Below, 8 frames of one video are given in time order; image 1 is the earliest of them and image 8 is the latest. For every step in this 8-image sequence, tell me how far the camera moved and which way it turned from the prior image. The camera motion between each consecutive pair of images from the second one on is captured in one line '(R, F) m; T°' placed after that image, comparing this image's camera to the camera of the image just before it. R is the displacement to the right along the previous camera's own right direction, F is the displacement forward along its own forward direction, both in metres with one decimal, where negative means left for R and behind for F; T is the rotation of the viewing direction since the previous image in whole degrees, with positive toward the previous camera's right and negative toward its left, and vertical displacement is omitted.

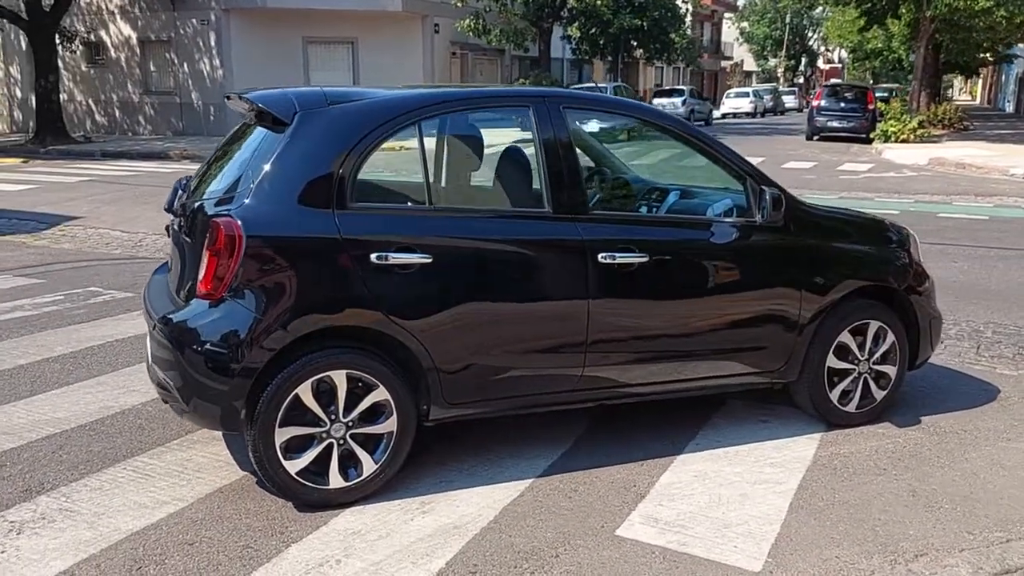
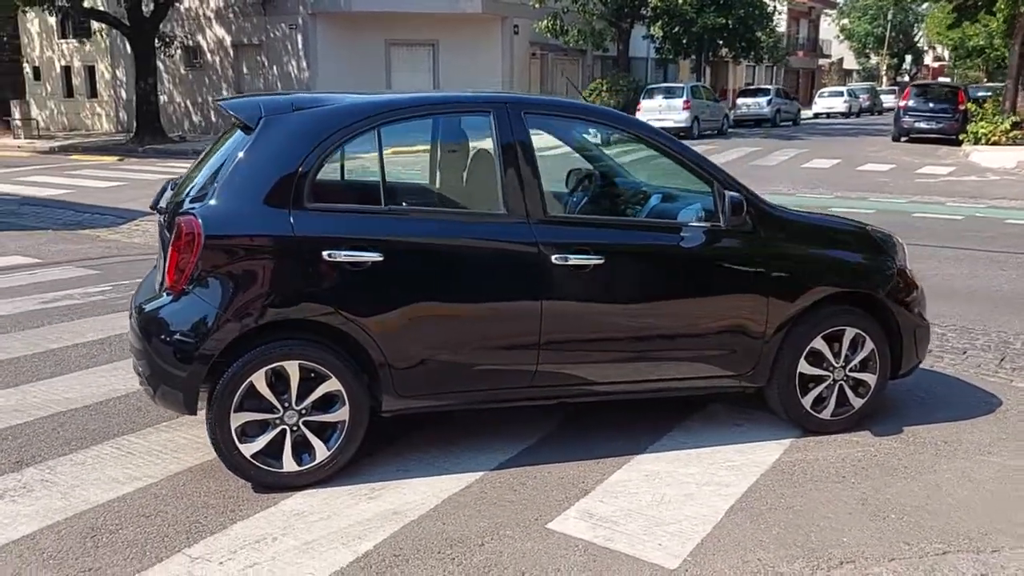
(+0.6, -0.1) m; -6°
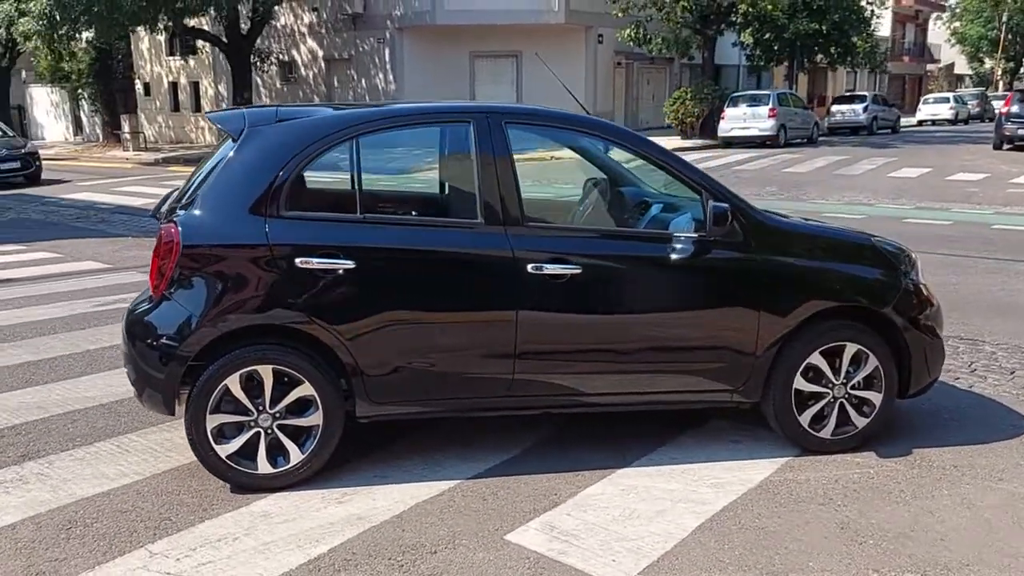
(+0.6, 0.0) m; -6°
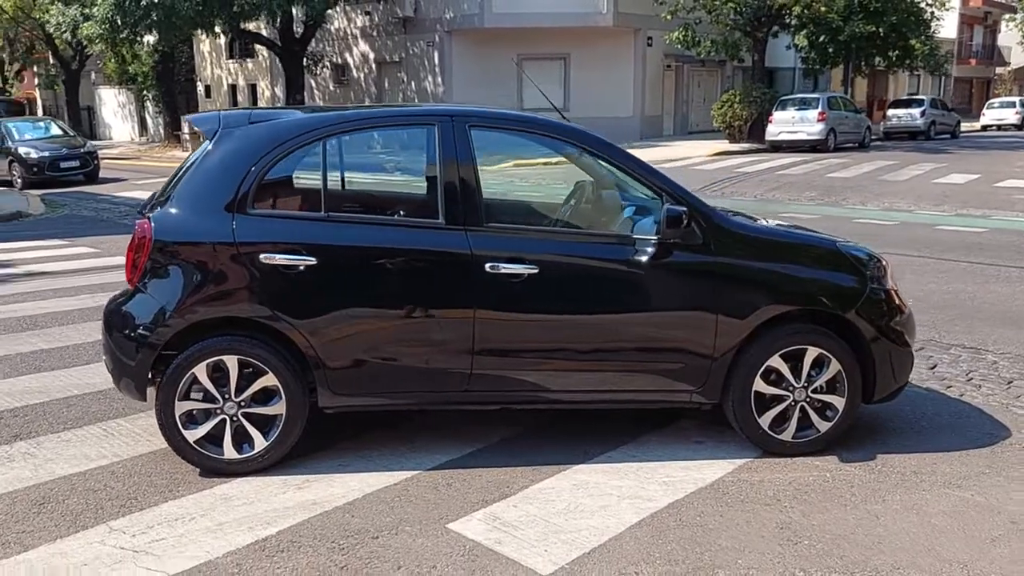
(+0.5, -0.1) m; -4°
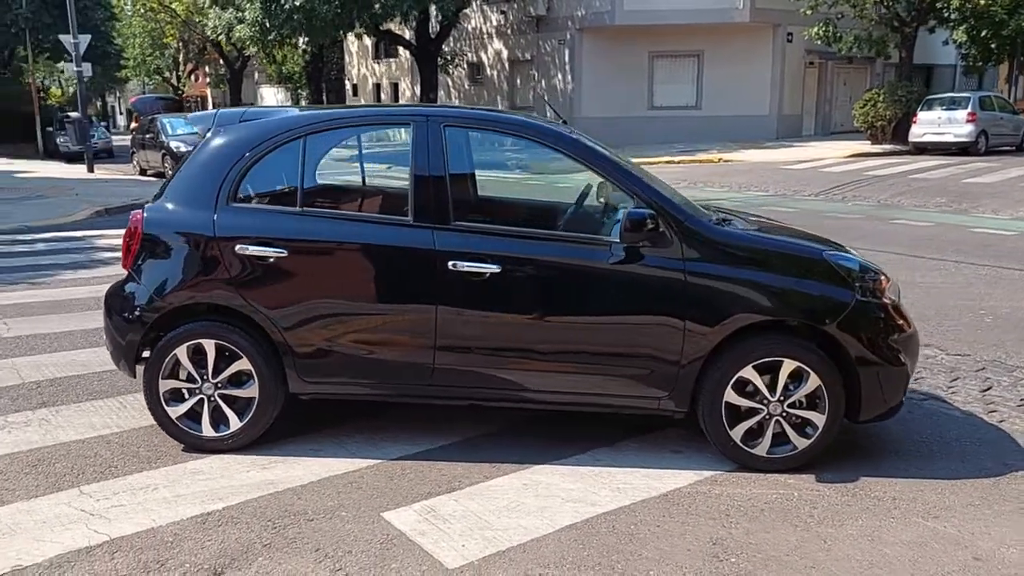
(+0.9, 0.0) m; -9°
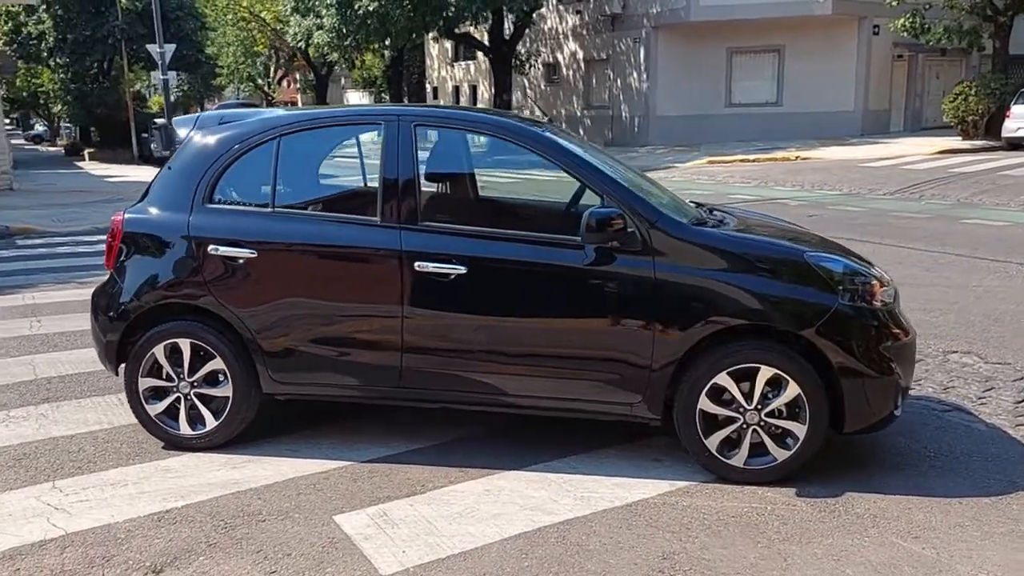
(+0.6, +0.1) m; -6°
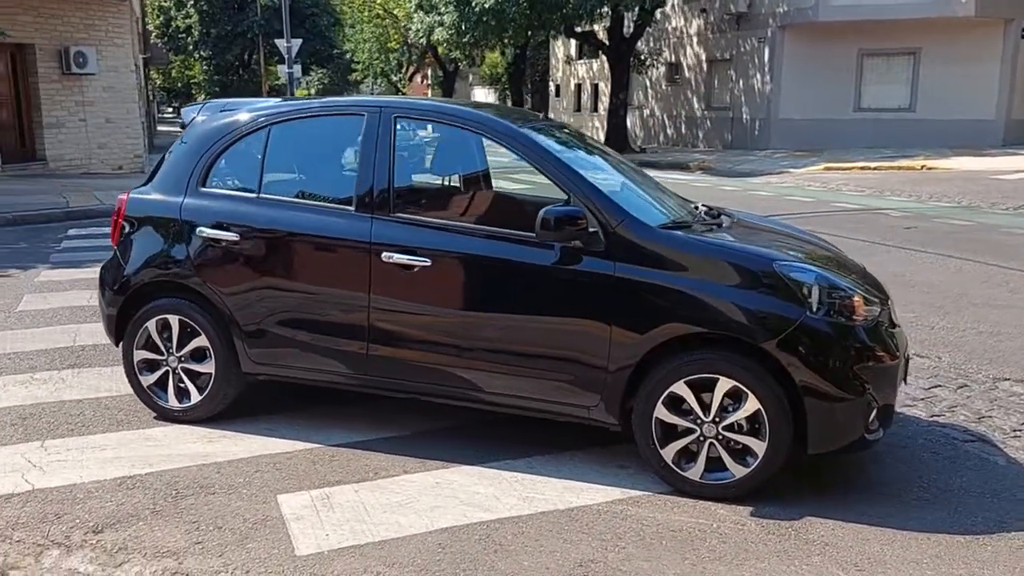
(+0.8, +0.1) m; -8°
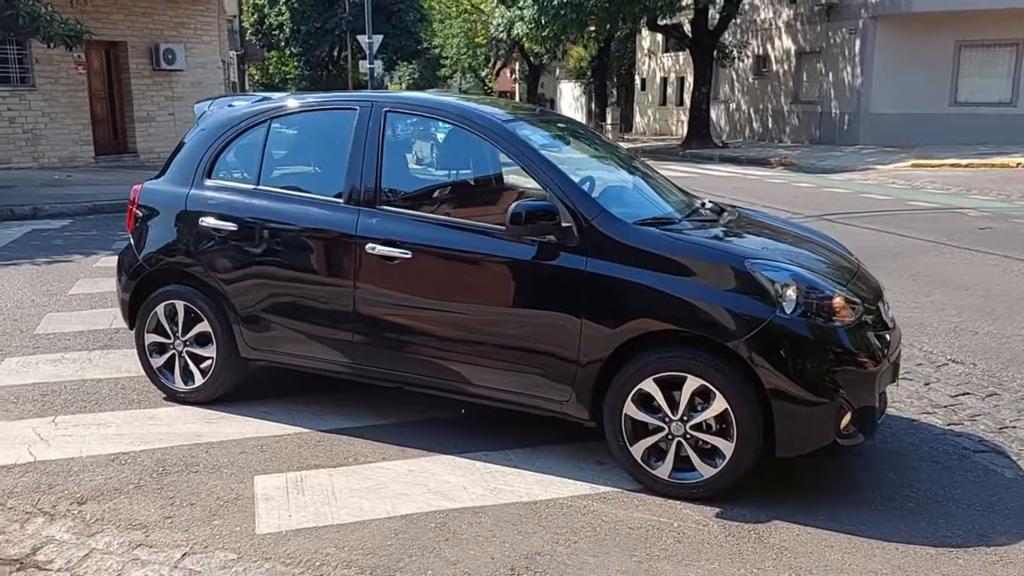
(+0.5, 0.0) m; -6°
